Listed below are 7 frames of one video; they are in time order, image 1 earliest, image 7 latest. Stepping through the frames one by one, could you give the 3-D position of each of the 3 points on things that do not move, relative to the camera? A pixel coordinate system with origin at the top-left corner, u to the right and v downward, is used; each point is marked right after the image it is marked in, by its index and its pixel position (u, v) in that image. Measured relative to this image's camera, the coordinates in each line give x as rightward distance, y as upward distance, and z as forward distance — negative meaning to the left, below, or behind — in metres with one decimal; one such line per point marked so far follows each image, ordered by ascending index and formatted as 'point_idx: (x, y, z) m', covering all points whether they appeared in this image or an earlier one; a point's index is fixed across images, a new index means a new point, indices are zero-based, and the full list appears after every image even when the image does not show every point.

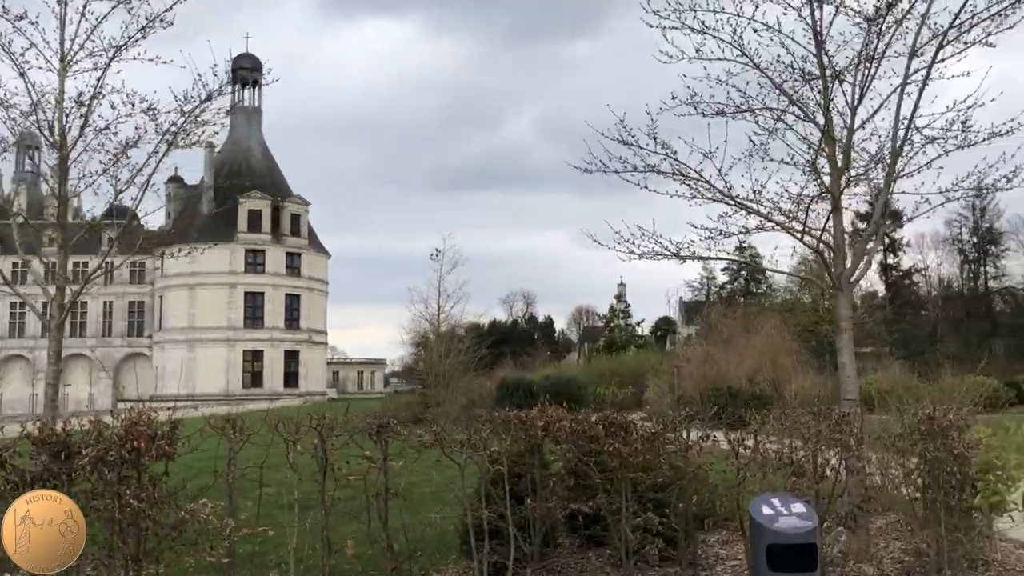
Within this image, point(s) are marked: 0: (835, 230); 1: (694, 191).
0: (+3.4, +0.6, +8.1) m
1: (+2.0, +1.0, +8.5) m
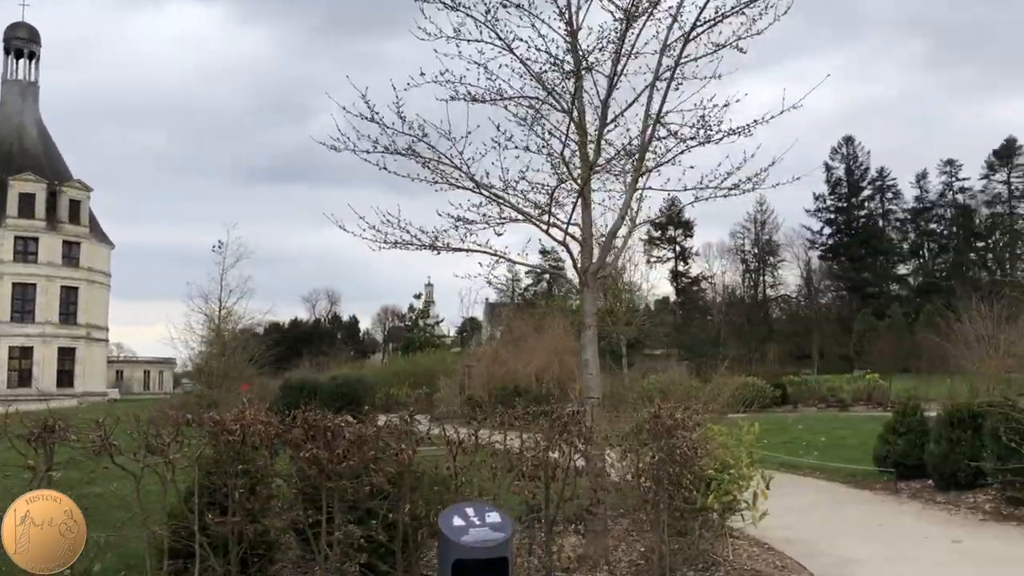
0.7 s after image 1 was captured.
0: (+0.7, +0.6, +7.8) m
1: (-0.7, +1.1, +7.9) m
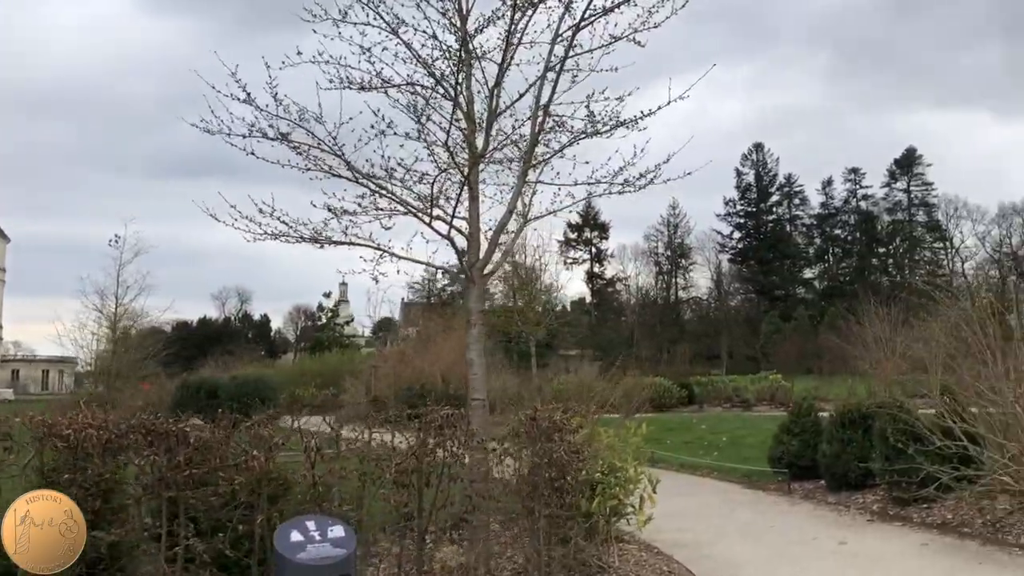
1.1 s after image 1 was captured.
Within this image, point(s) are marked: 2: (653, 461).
0: (-0.4, +0.7, +7.4) m
1: (-1.8, +1.2, +7.3) m
2: (+2.5, -3.1, +13.8) m
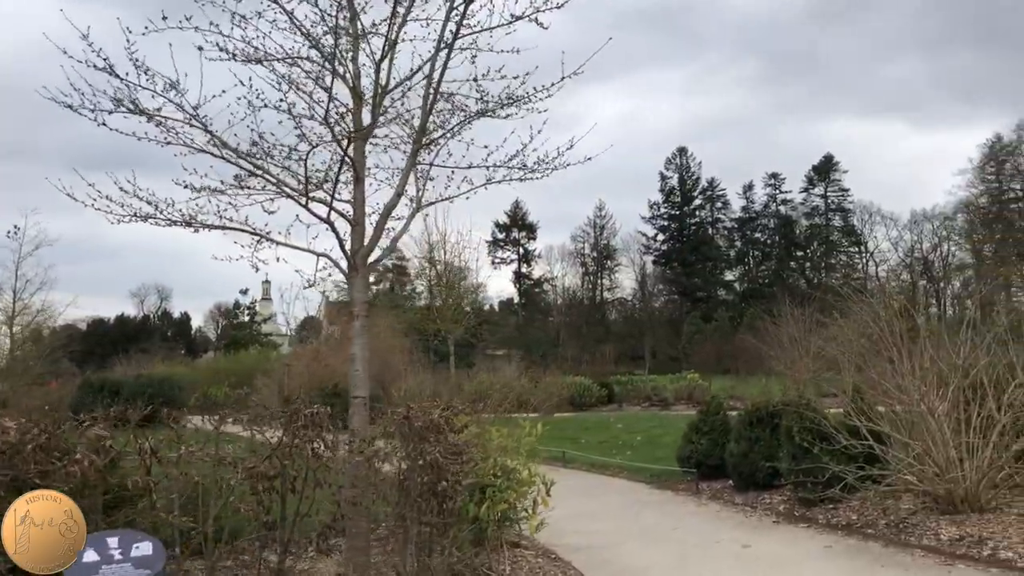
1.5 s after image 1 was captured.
0: (-1.4, +0.8, +6.8) m
1: (-2.8, +1.3, +6.5) m
2: (+0.9, -3.0, +13.4) m
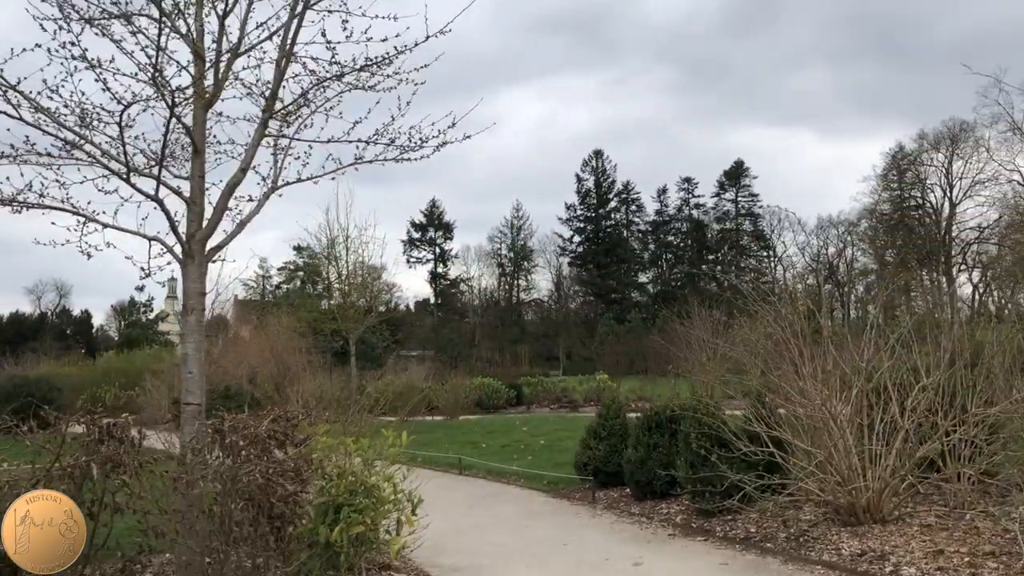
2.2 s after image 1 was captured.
0: (-2.4, +0.9, +5.7) m
1: (-3.8, +1.4, +5.3) m
2: (-0.9, -3.0, +12.6) m
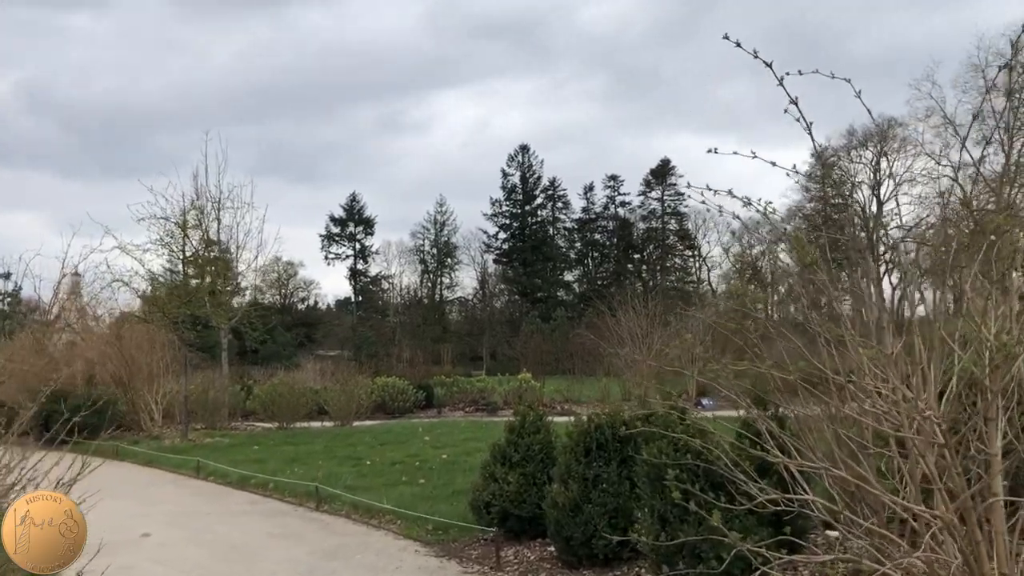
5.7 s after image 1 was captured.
0: (-3.1, +1.4, +2.1) m
1: (-4.4, +1.9, +1.5) m
2: (-2.3, -2.5, +9.0) m
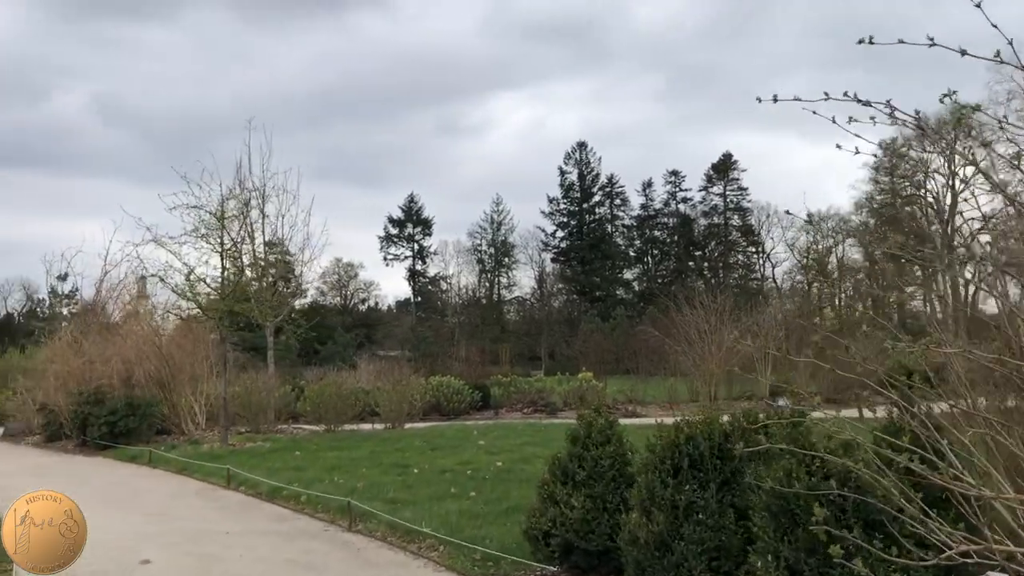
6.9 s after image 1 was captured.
0: (-3.1, +1.5, +1.0) m
1: (-4.4, +2.1, +0.6) m
2: (-1.6, -2.3, +7.9) m
